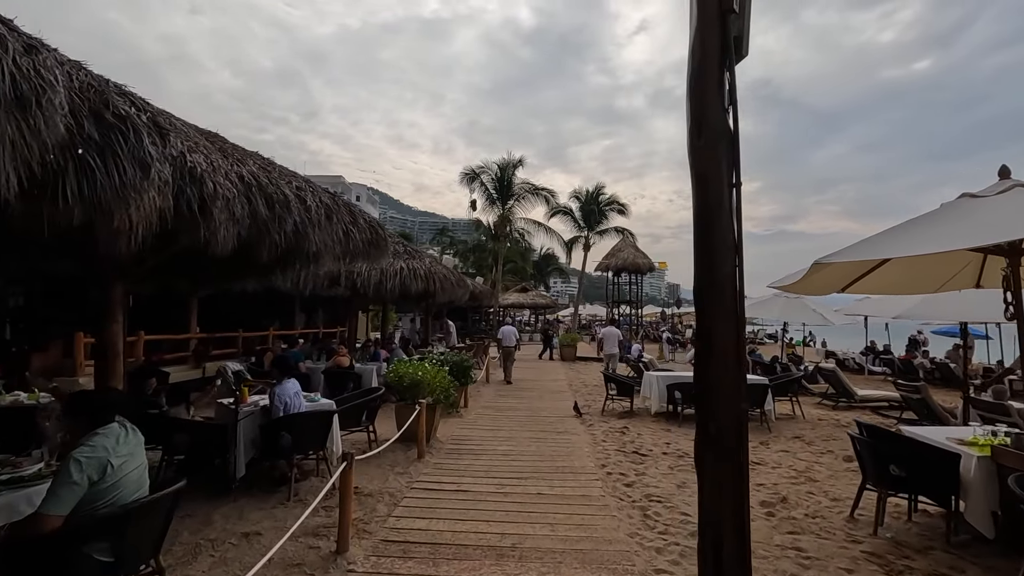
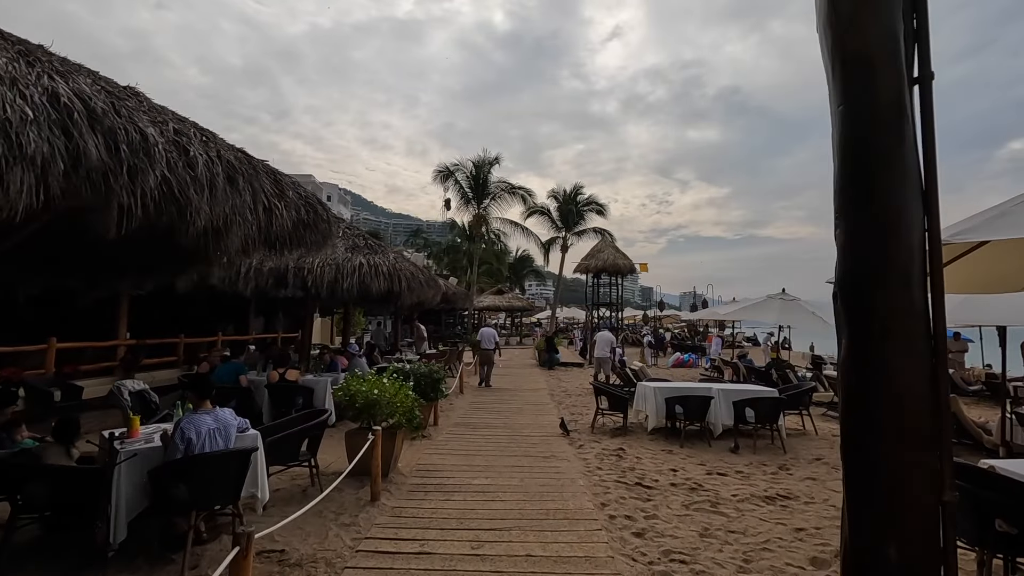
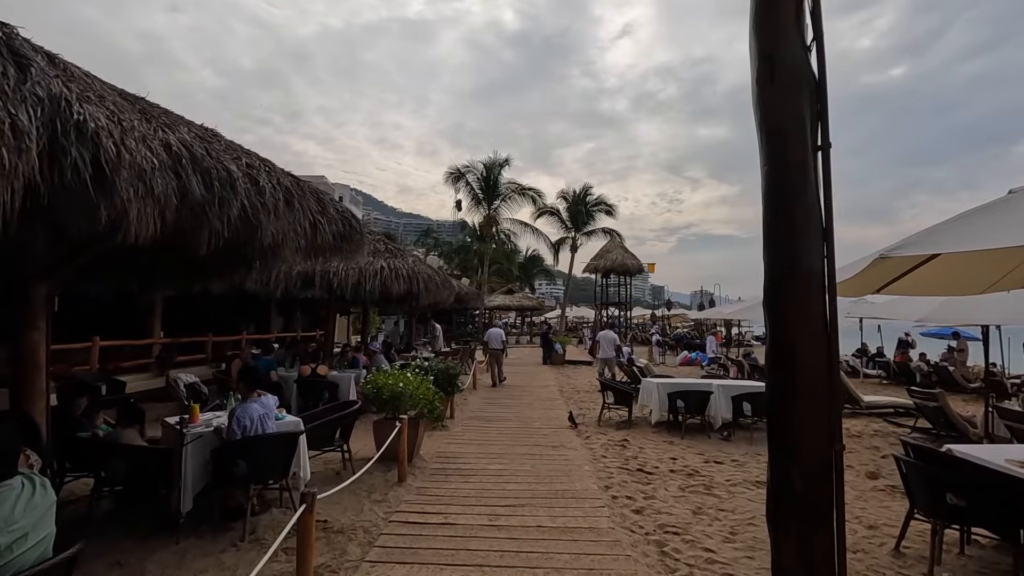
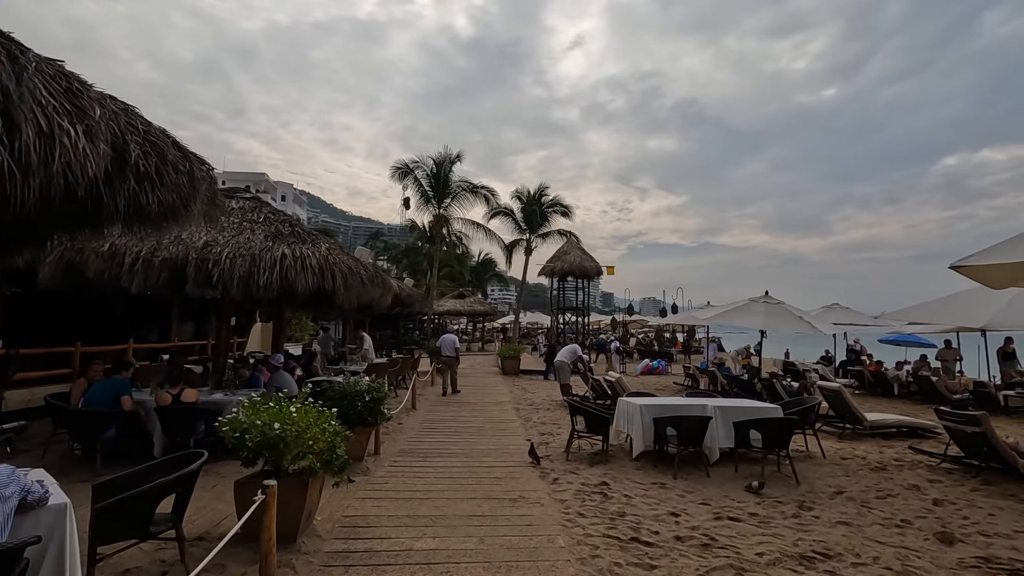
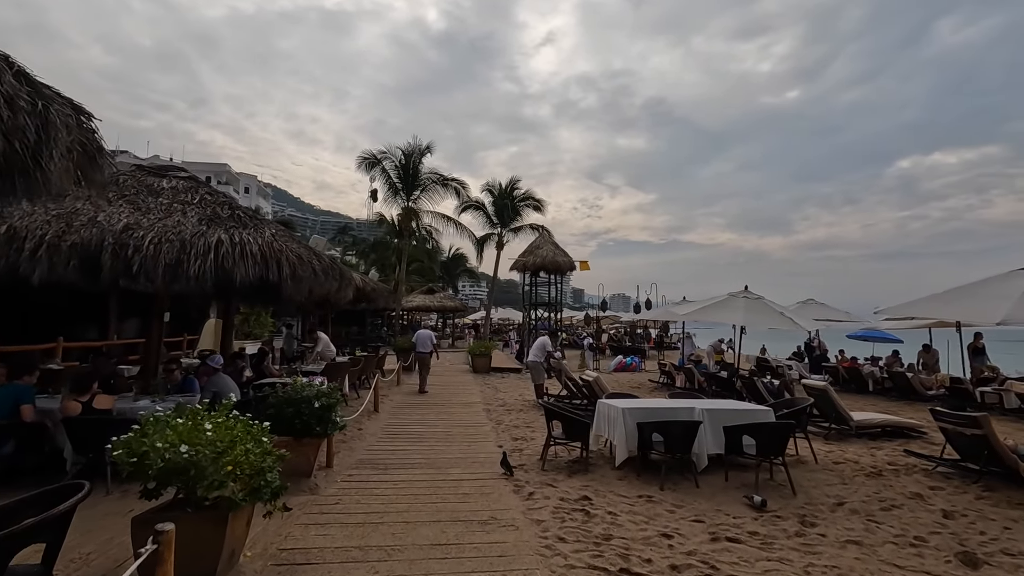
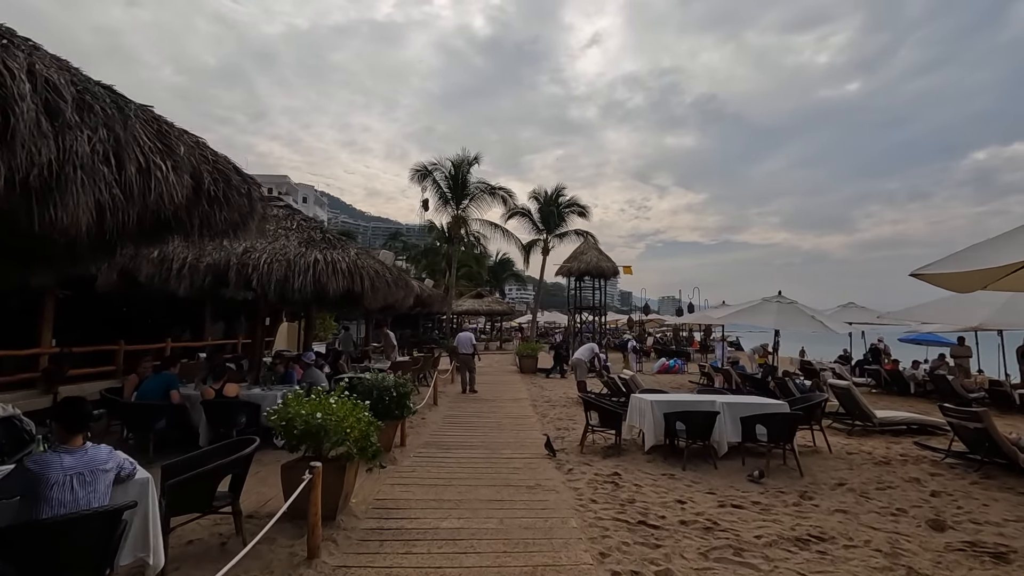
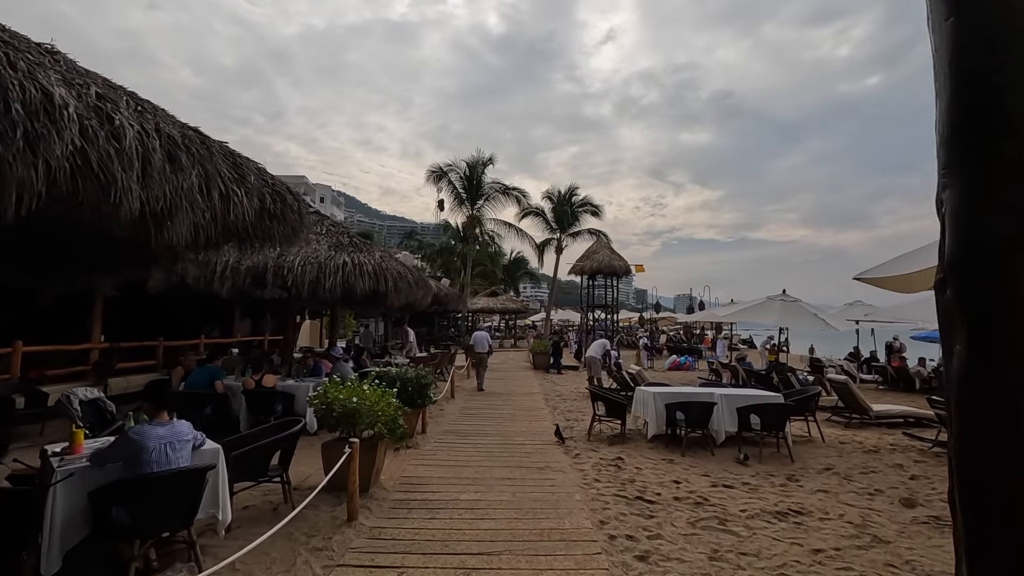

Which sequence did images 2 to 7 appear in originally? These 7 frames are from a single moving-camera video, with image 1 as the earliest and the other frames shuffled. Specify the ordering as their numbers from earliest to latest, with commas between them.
3, 2, 7, 6, 4, 5
